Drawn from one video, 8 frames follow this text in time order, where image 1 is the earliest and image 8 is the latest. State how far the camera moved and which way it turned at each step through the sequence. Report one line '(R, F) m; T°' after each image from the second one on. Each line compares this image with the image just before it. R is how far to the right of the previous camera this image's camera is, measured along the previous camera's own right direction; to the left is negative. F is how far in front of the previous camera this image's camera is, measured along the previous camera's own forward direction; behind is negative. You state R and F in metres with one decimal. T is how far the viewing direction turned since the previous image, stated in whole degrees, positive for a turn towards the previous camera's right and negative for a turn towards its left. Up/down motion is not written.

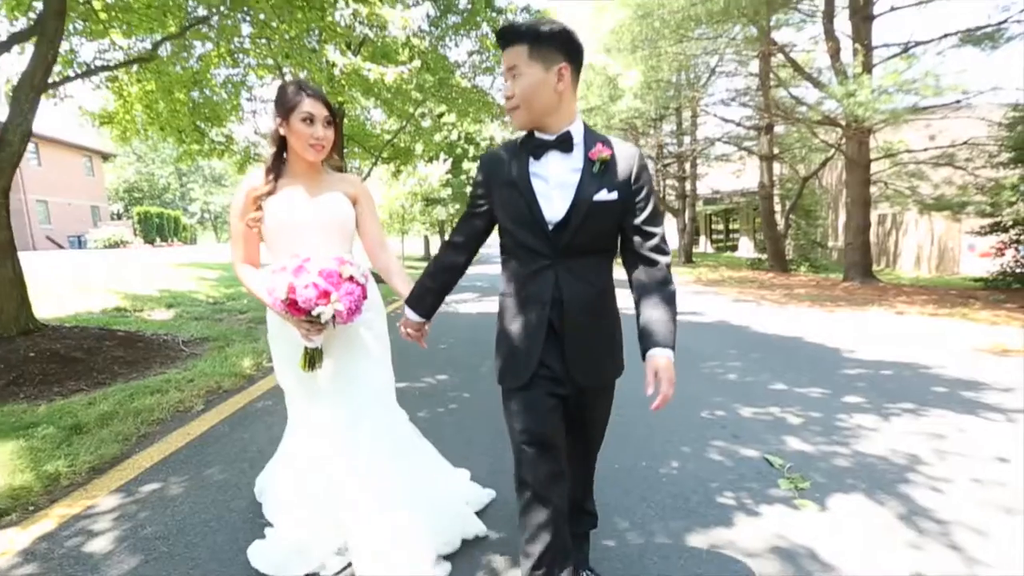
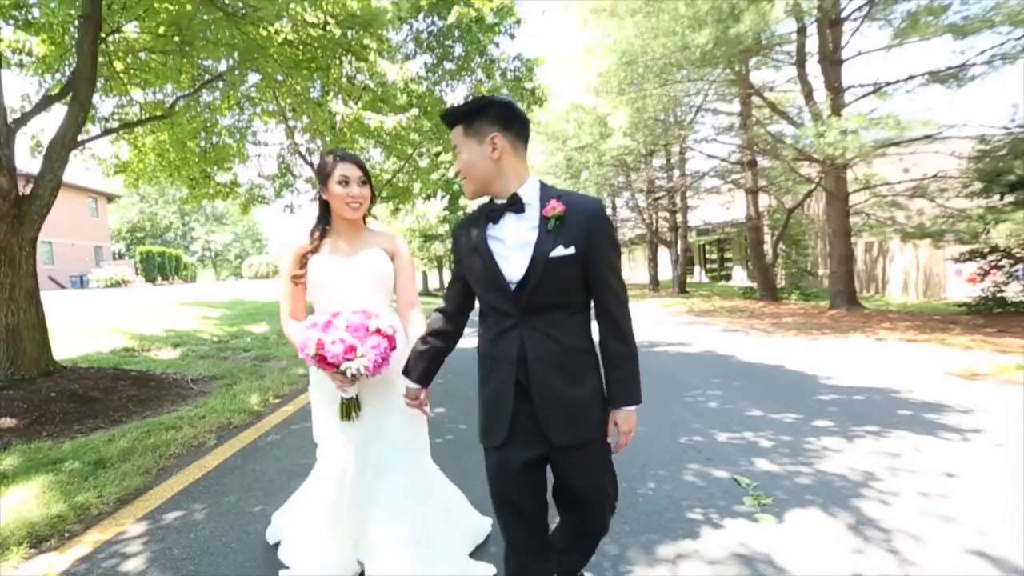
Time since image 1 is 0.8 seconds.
(+0.1, -0.4) m; 0°
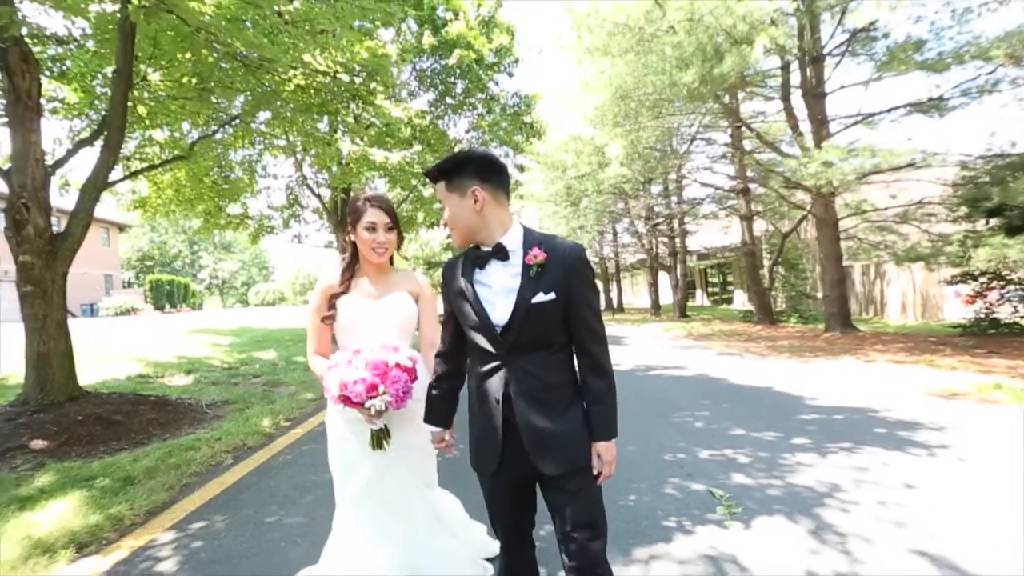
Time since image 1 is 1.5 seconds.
(+0.1, -0.4) m; 0°
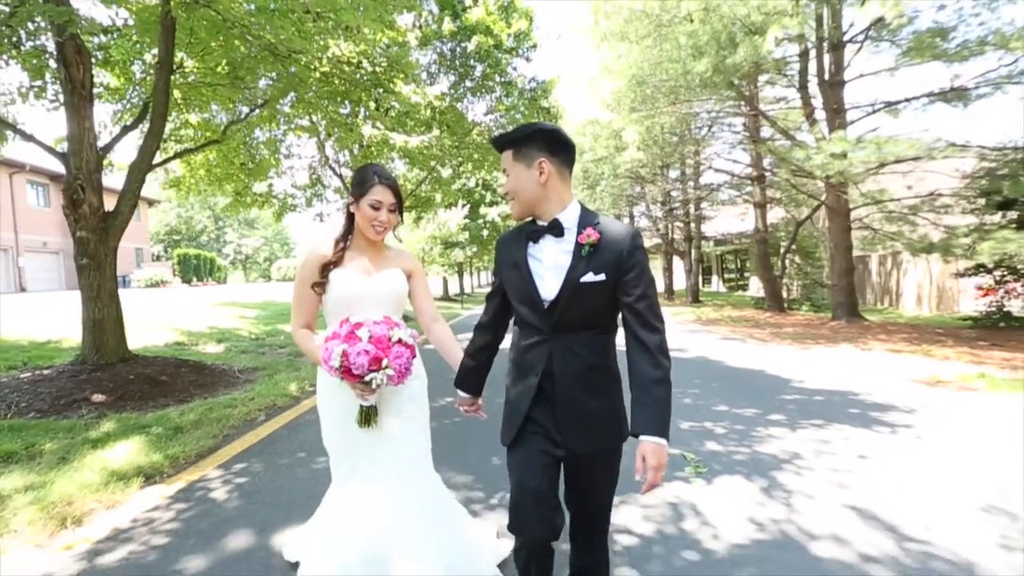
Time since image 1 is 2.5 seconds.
(+0.2, -0.5) m; -2°
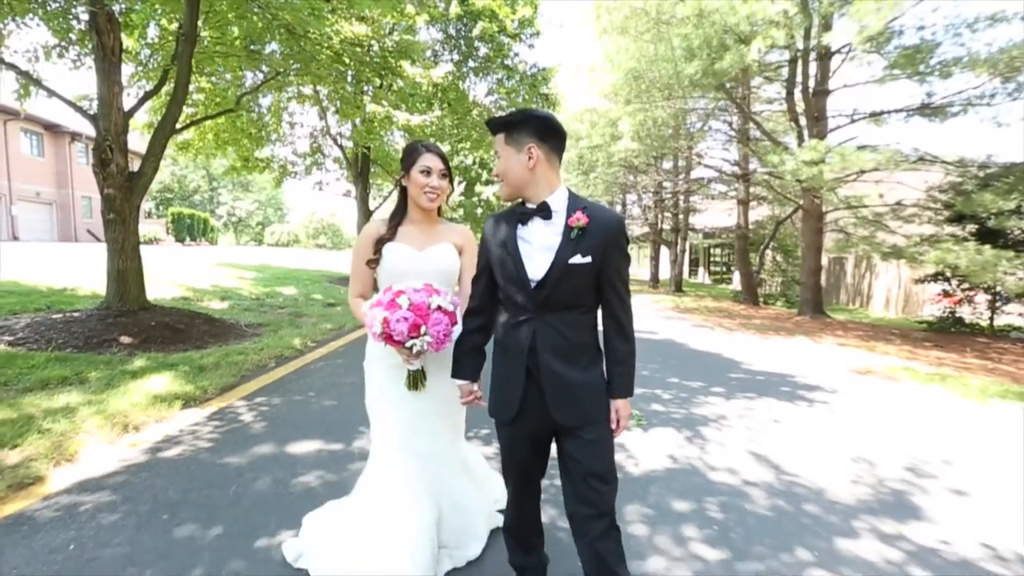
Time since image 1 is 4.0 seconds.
(+0.1, -0.8) m; +1°
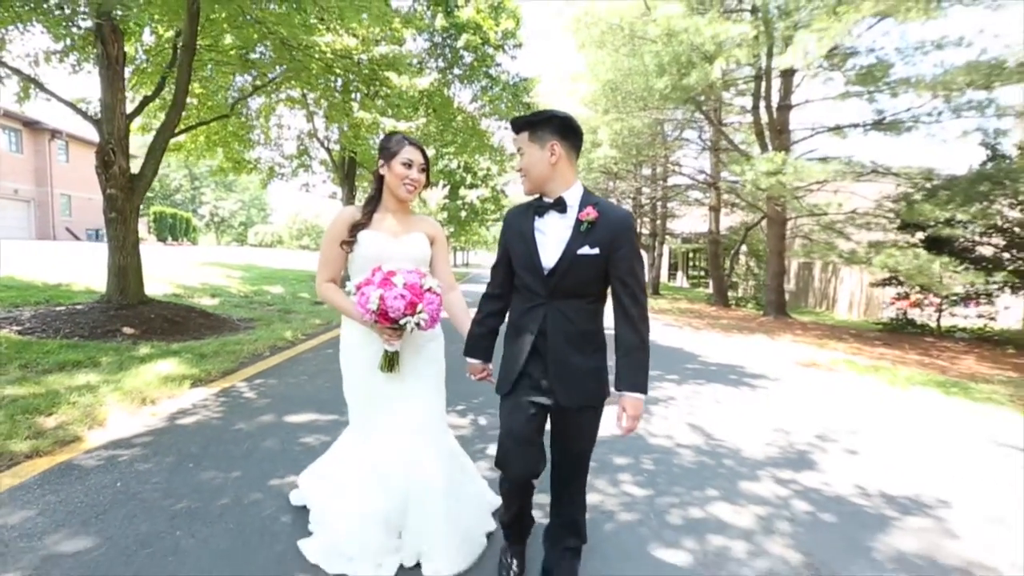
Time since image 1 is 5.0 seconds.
(+0.1, -0.7) m; +2°
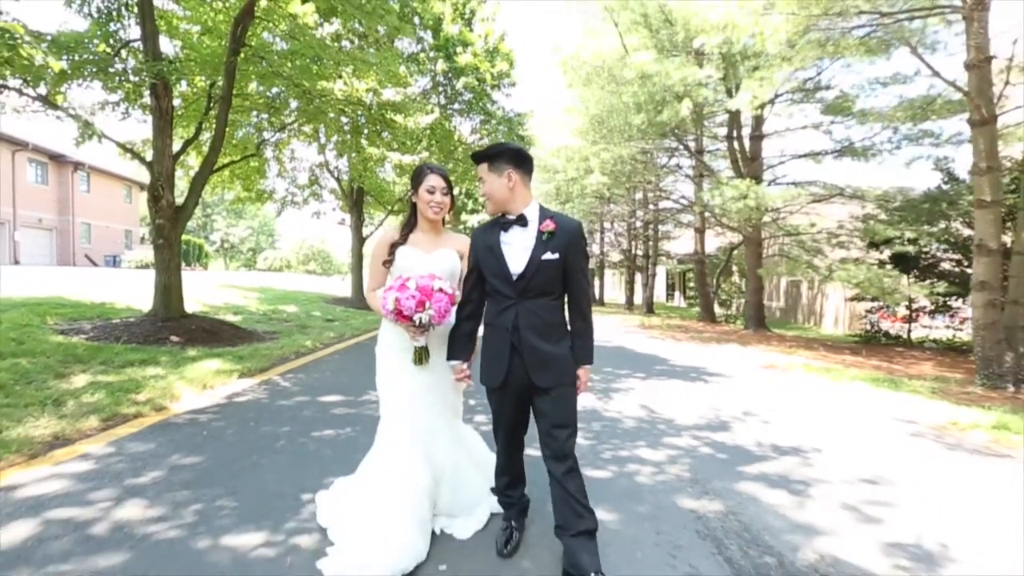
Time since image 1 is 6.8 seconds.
(+0.3, -1.3) m; 0°
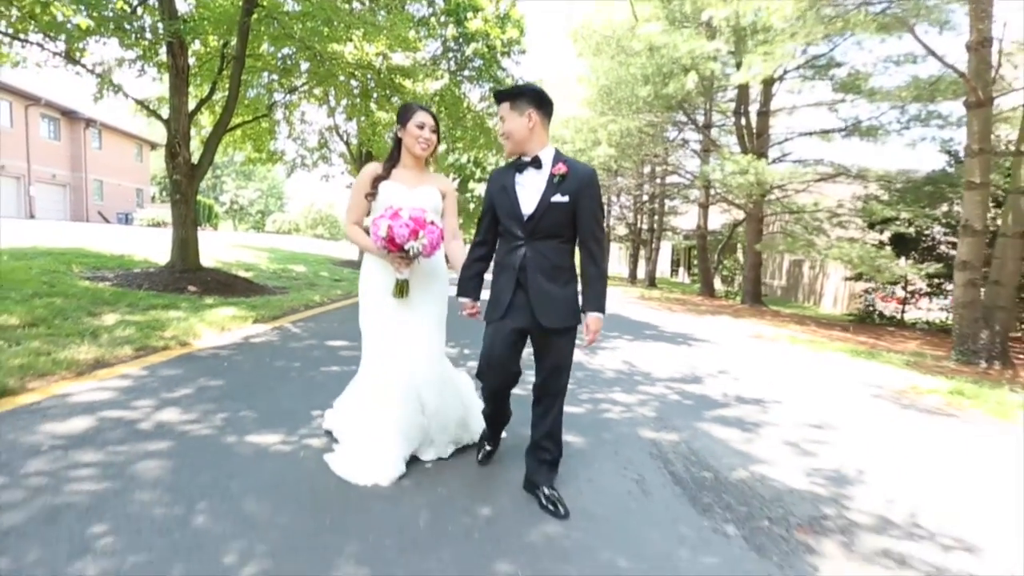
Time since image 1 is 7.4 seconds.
(+0.2, -0.5) m; -1°
